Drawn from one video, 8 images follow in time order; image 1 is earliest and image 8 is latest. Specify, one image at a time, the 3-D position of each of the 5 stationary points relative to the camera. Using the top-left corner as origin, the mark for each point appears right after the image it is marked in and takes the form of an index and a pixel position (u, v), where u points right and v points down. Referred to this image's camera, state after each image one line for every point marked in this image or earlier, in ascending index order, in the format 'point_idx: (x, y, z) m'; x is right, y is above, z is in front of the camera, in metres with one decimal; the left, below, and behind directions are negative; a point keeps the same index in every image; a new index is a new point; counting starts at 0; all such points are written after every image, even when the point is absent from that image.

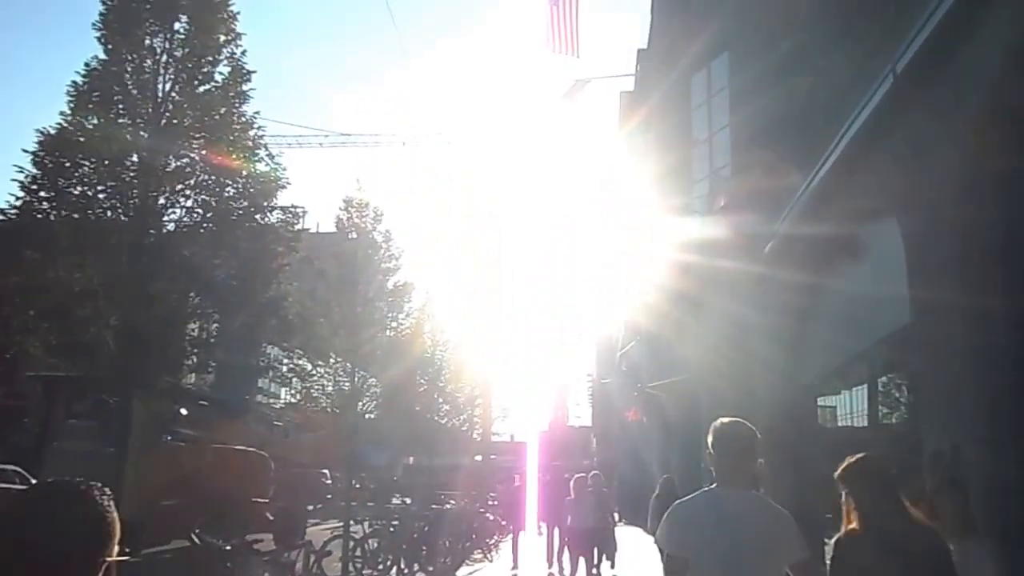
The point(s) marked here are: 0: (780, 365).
0: (+3.5, -1.0, +13.4) m
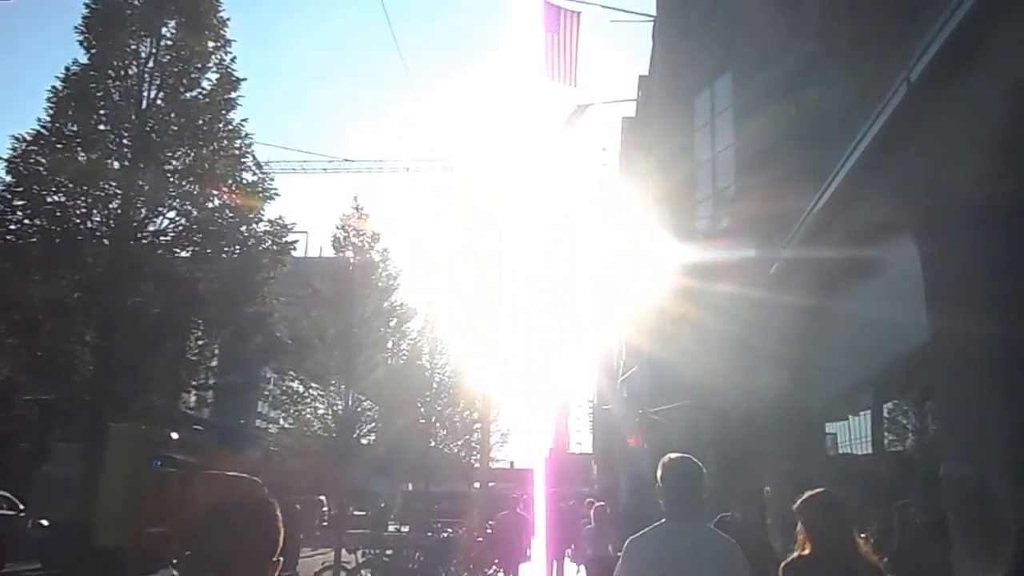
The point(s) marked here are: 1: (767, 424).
0: (+3.5, -1.3, +13.2) m
1: (+3.6, -1.9, +14.1) m
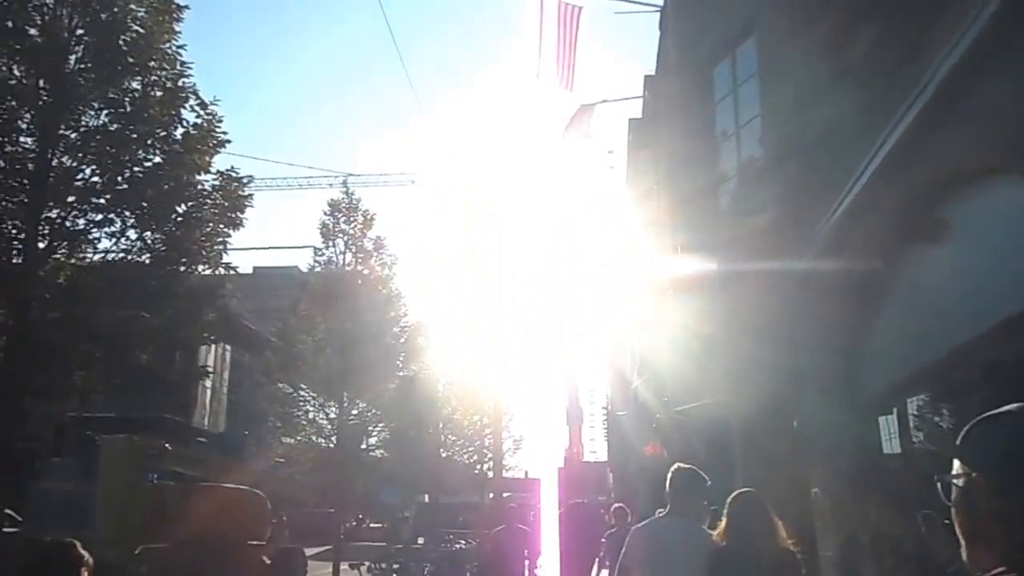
0: (+3.7, -1.2, +12.5) m
1: (+3.7, -1.8, +13.4) m
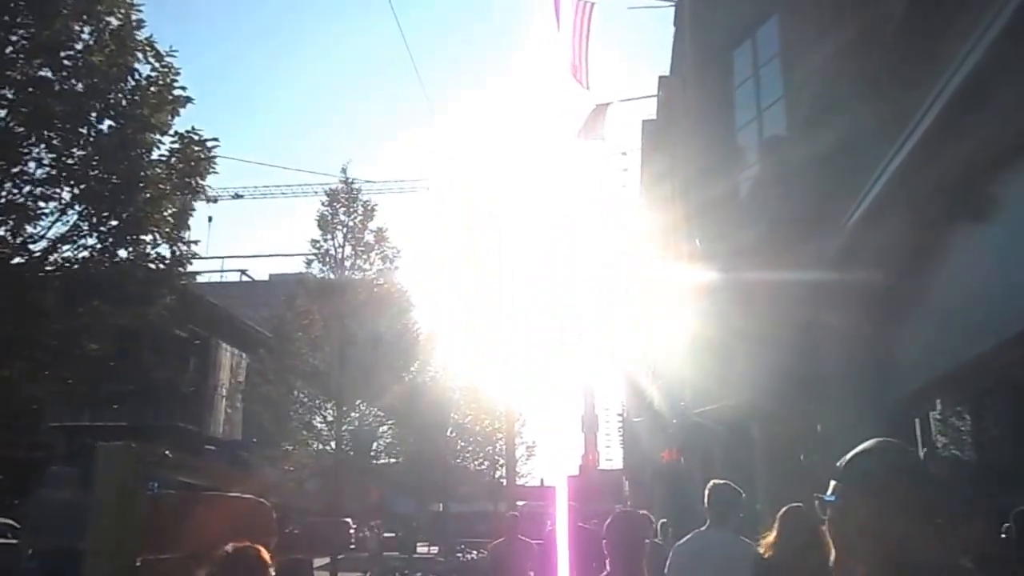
0: (+3.8, -1.2, +12.1) m
1: (+3.9, -1.8, +13.0) m
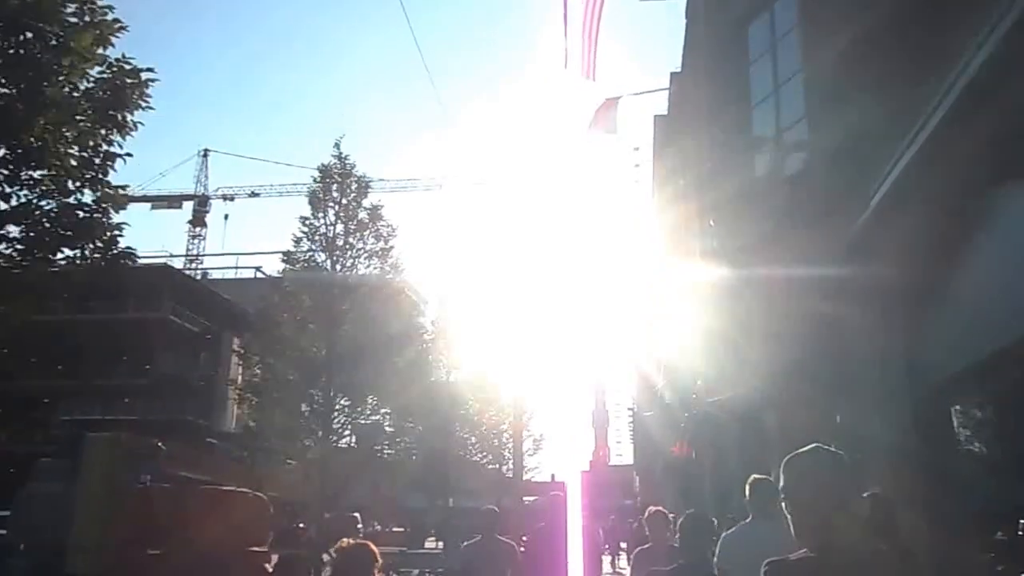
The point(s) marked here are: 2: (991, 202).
0: (+3.9, -1.1, +11.6) m
1: (+4.0, -1.7, +12.5) m
2: (+3.5, +0.7, +7.6) m
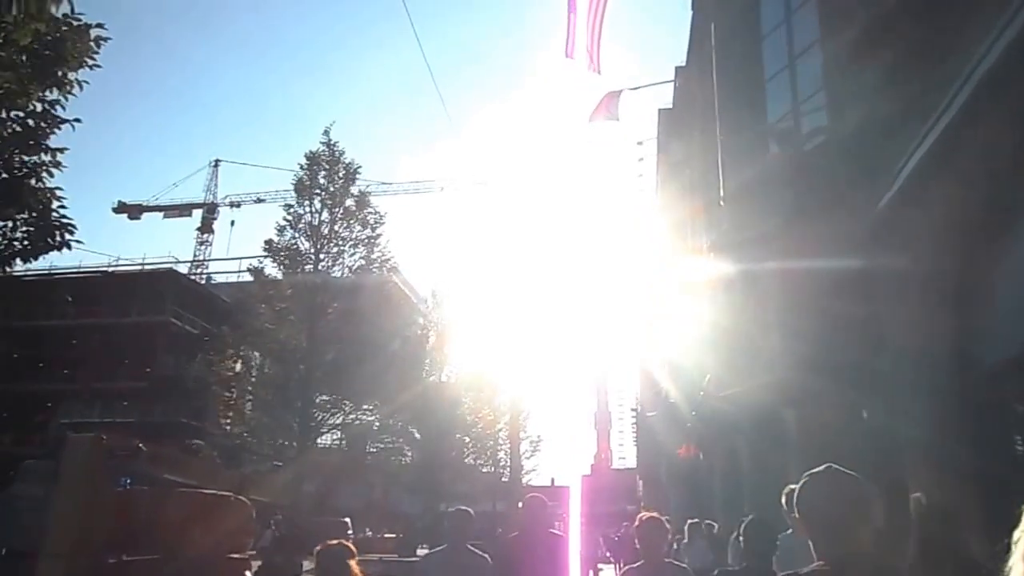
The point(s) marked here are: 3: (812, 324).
0: (+3.9, -1.0, +11.2) m
1: (+4.0, -1.6, +12.1) m
2: (+3.5, +0.7, +7.2) m
3: (+4.0, -0.5, +13.1) m
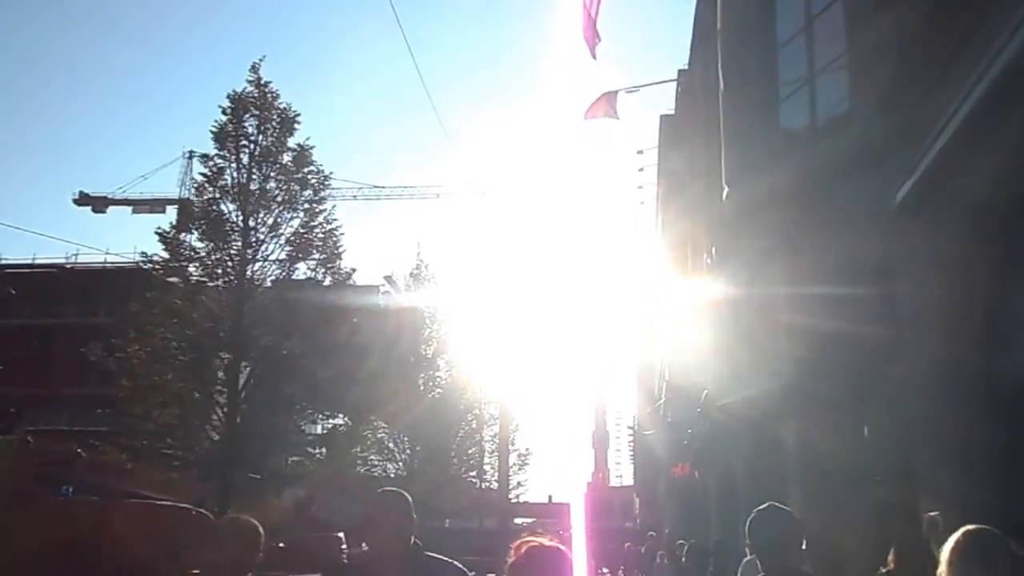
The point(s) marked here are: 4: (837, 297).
0: (+3.7, -1.0, +10.3) m
1: (+3.8, -1.7, +11.2) m
2: (+3.4, +0.8, +6.3) m
3: (+3.8, -0.6, +12.2) m
4: (+3.8, -0.3, +12.0) m
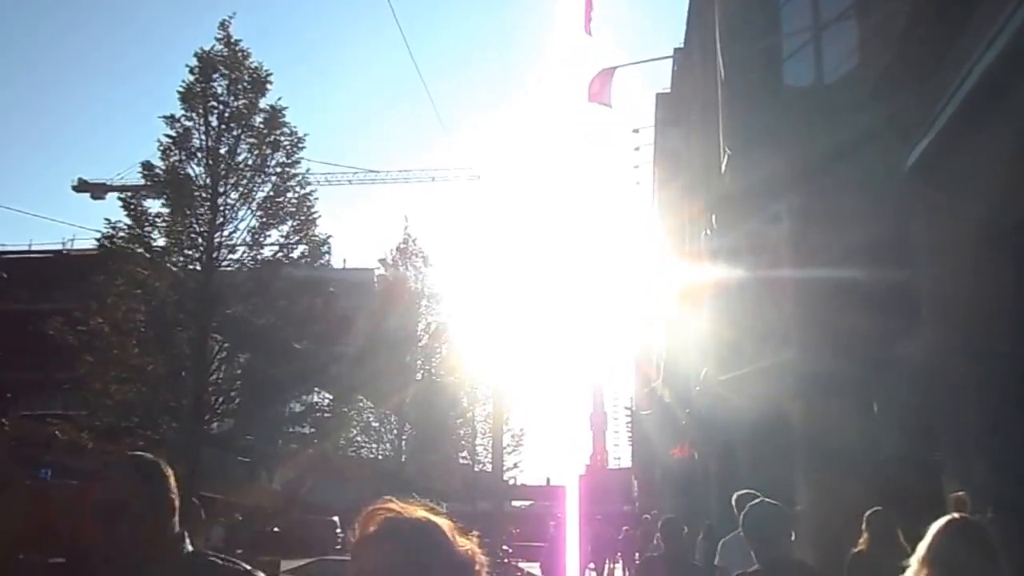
0: (+3.7, -0.8, +10.0) m
1: (+3.8, -1.4, +10.9) m
2: (+3.3, +1.0, +6.0) m
3: (+3.8, -0.3, +11.9) m
4: (+3.7, 0.0, +11.8) m
